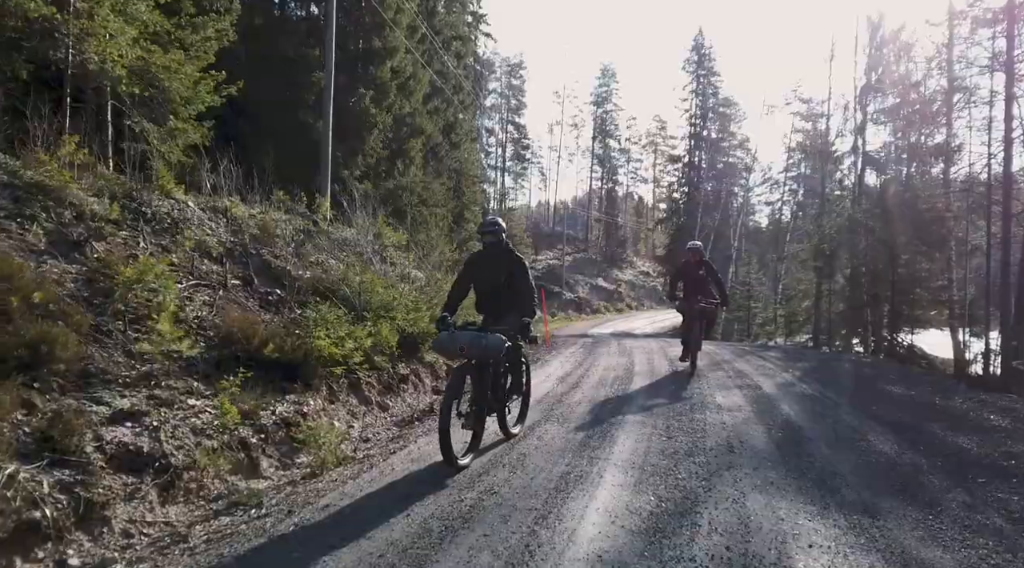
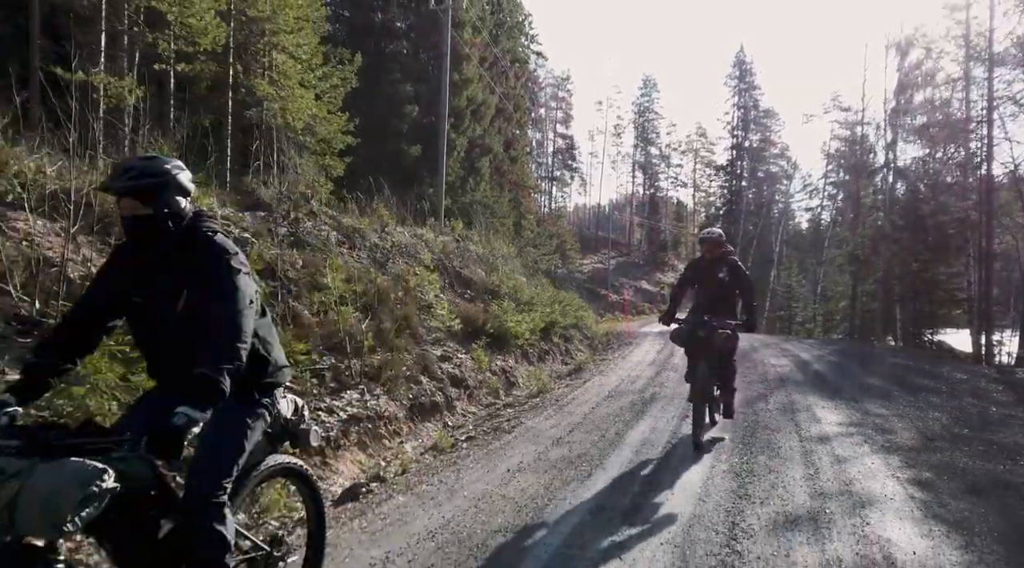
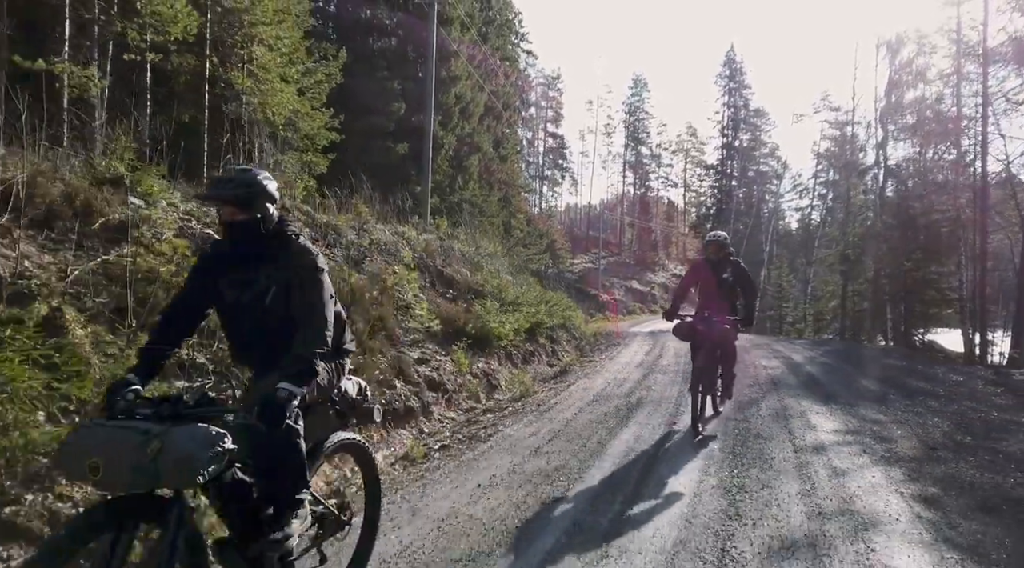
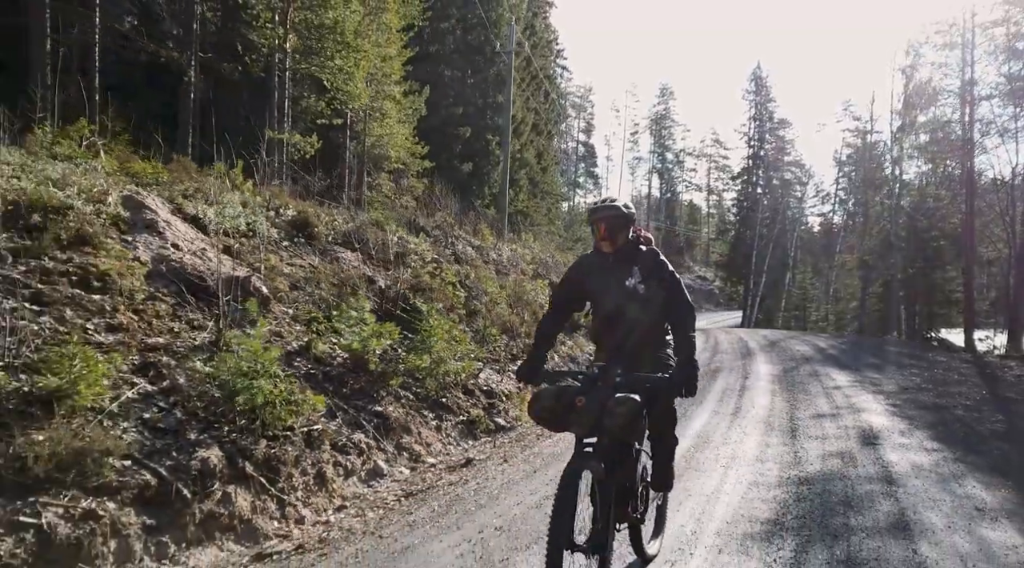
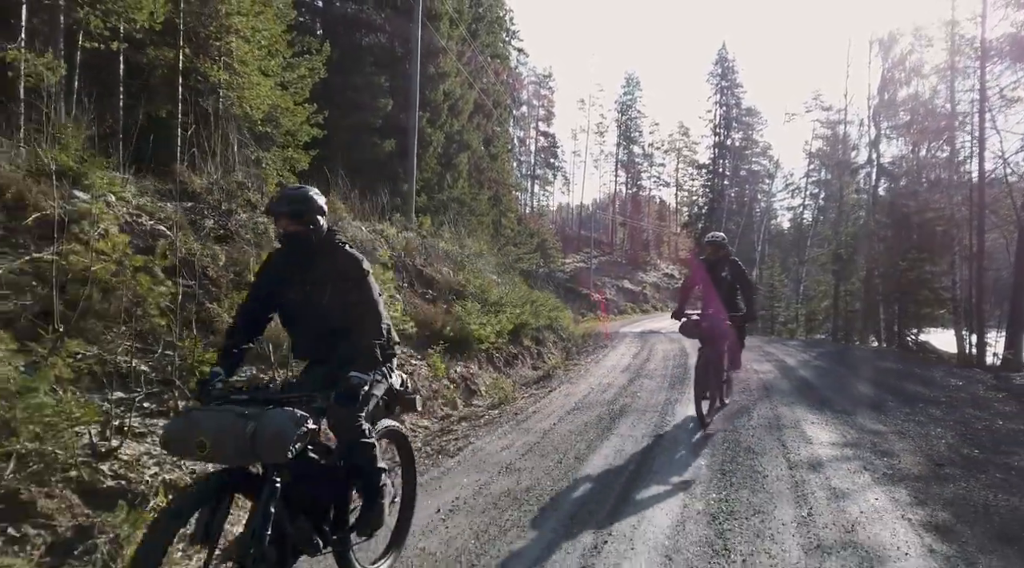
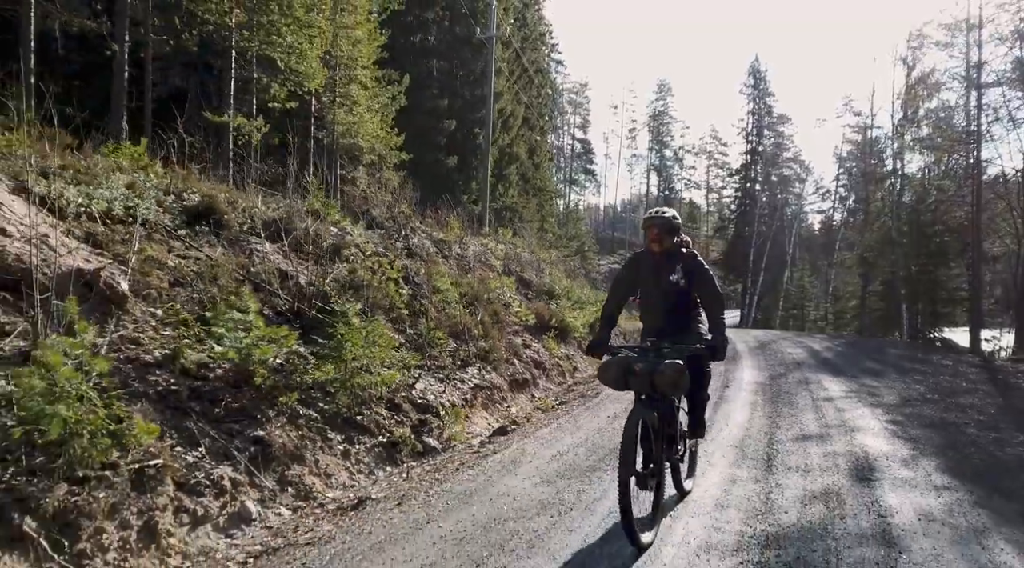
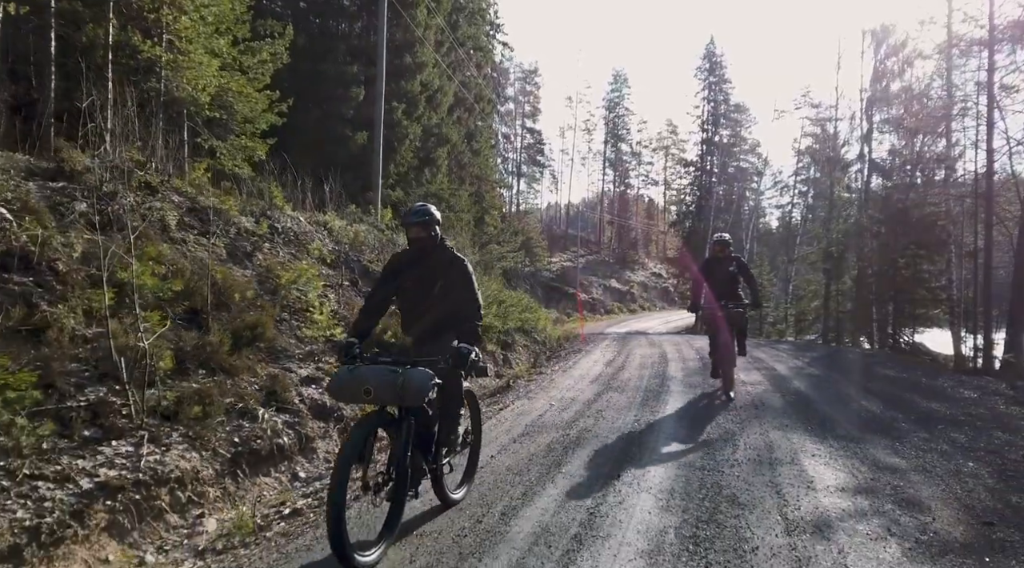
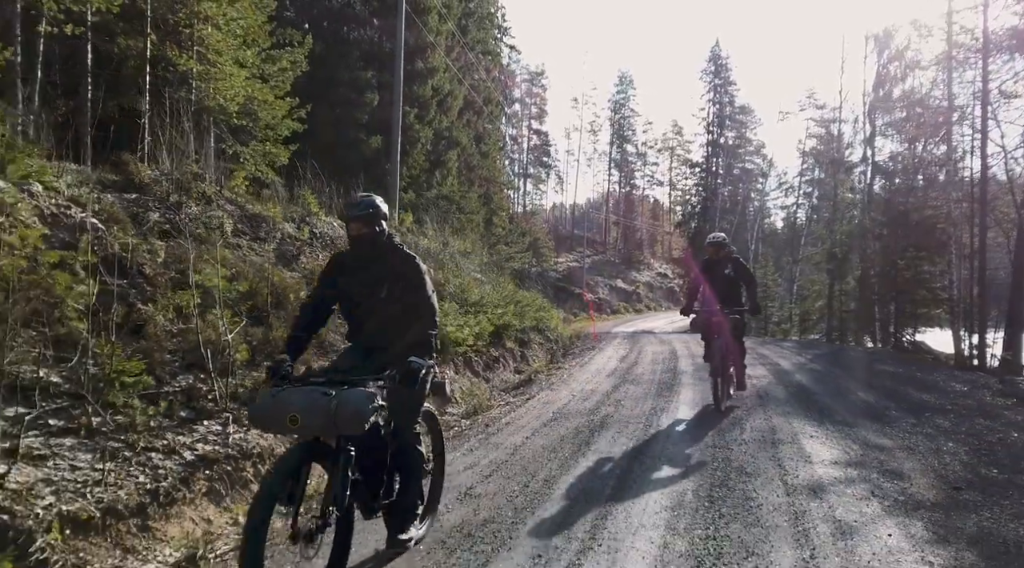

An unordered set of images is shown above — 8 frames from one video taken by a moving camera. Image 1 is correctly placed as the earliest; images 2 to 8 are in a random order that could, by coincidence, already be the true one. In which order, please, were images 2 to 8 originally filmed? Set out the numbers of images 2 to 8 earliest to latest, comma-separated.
7, 8, 5, 3, 2, 6, 4
